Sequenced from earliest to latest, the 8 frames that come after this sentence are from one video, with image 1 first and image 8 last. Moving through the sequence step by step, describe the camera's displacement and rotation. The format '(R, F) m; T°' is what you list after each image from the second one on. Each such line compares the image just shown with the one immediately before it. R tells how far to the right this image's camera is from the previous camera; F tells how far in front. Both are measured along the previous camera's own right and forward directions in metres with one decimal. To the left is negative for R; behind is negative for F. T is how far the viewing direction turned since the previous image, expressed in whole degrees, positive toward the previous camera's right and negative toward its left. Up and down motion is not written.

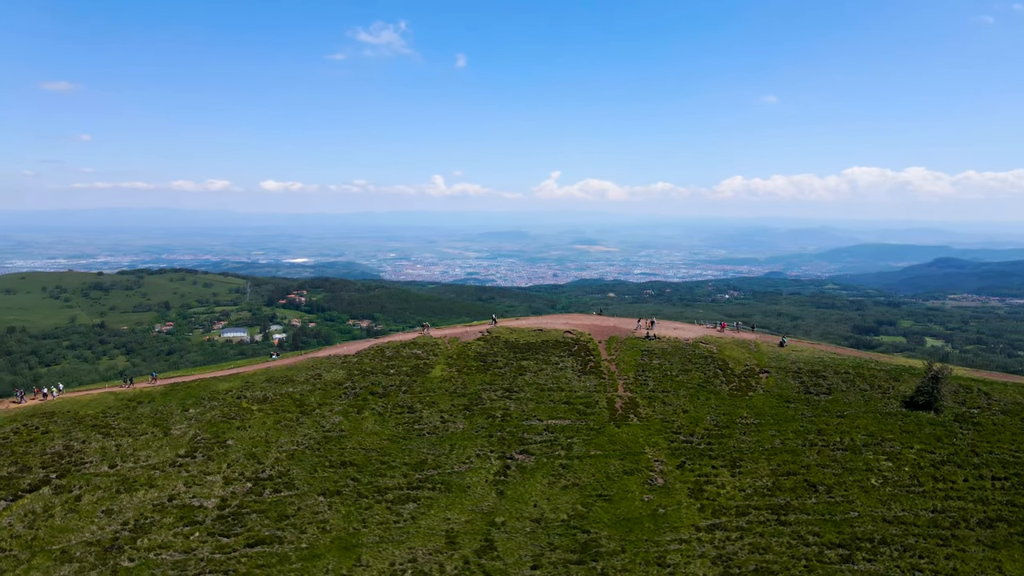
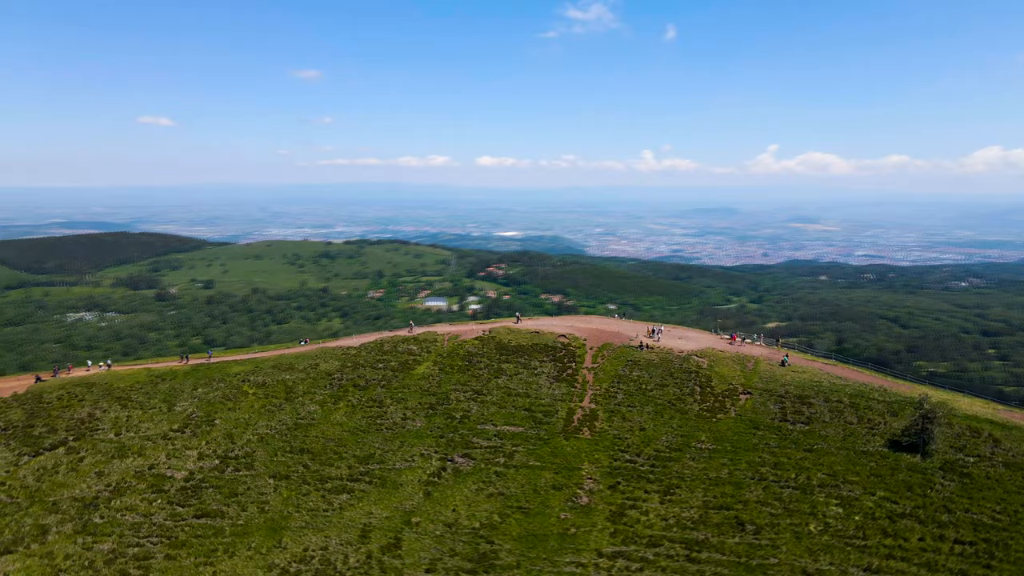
(+10.6, +1.2) m; -16°
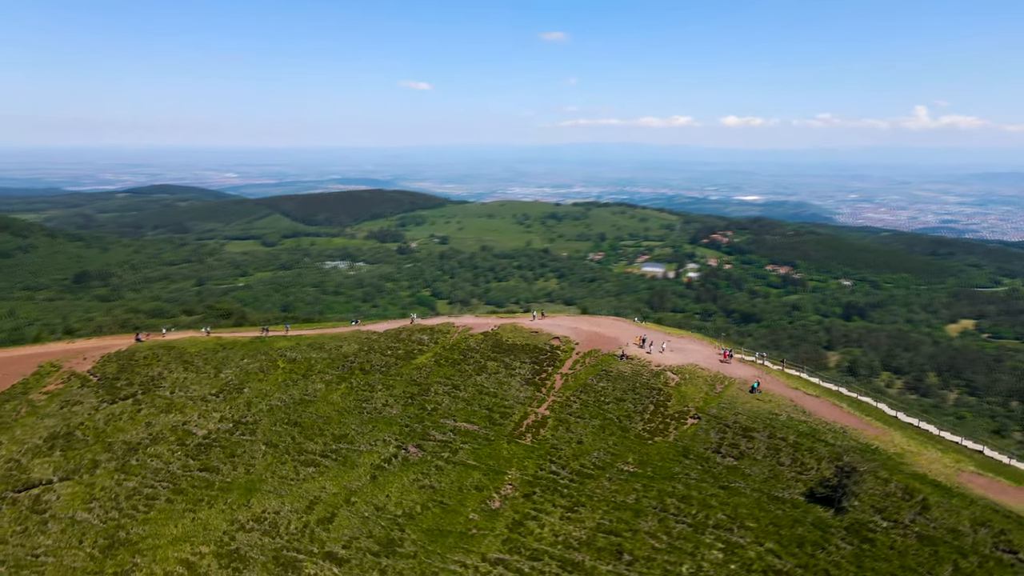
(+12.0, +0.7) m; -18°
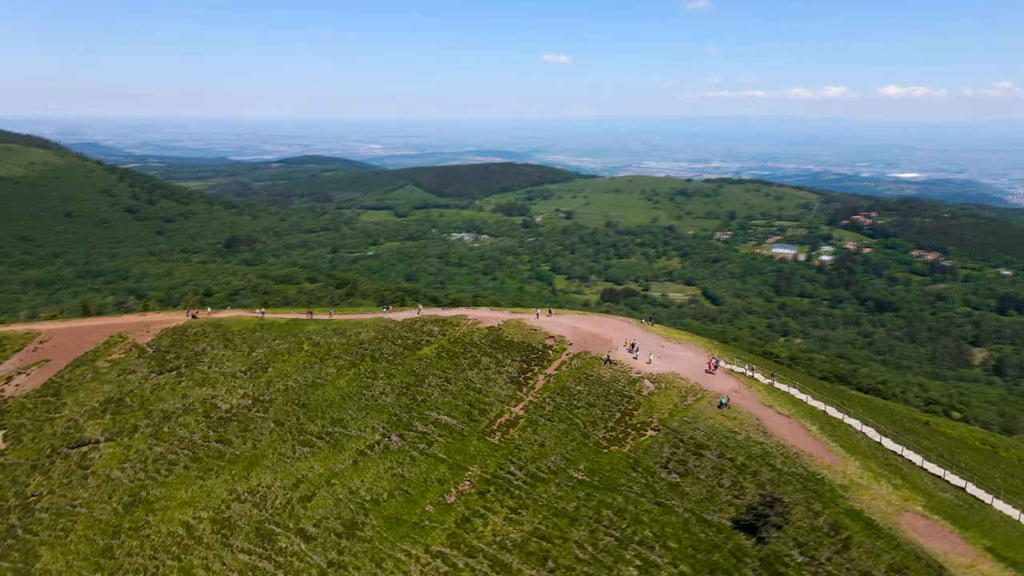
(+6.9, -0.1) m; -10°
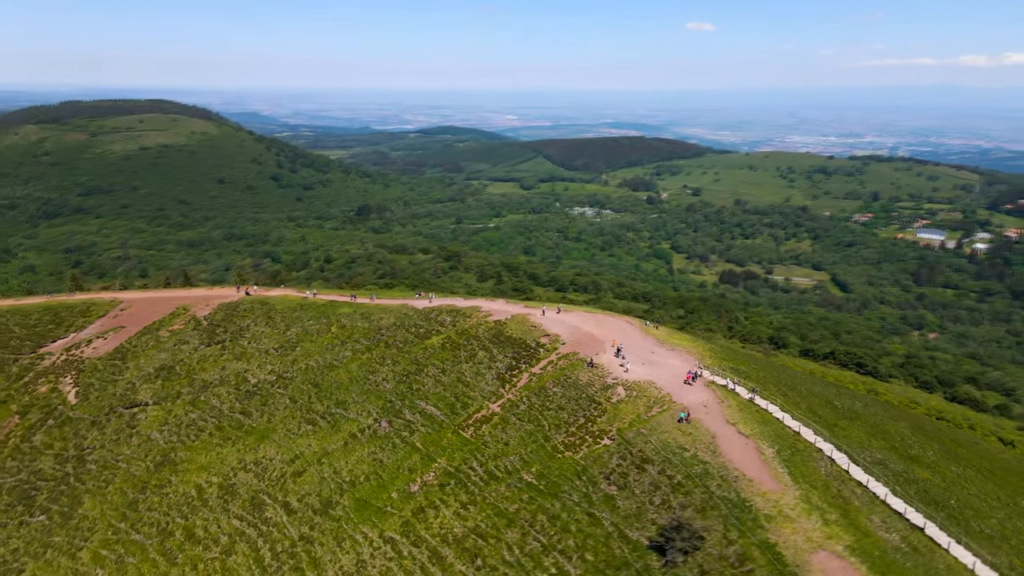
(+6.9, 0.0) m; -10°
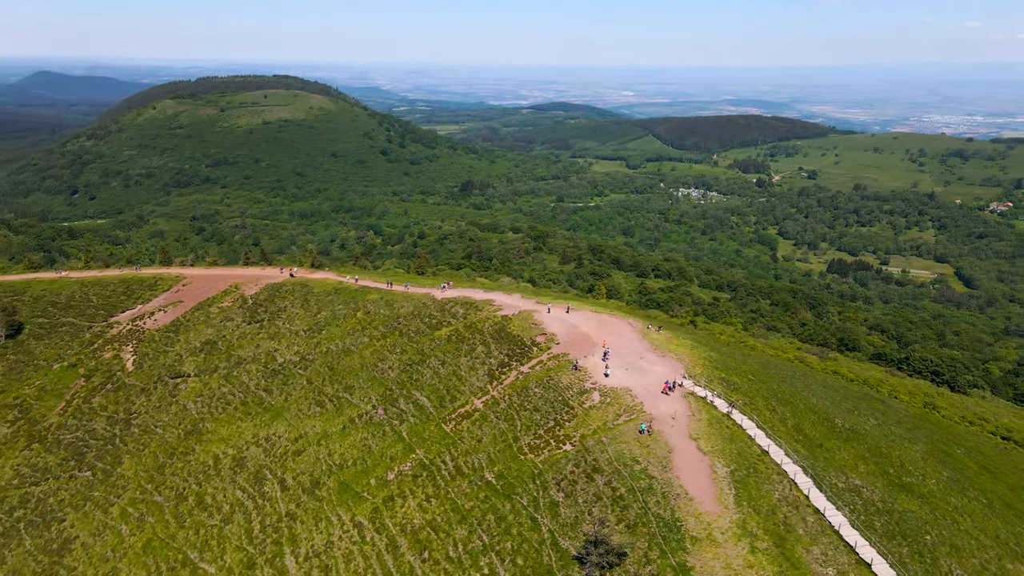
(+5.8, -0.1) m; -8°
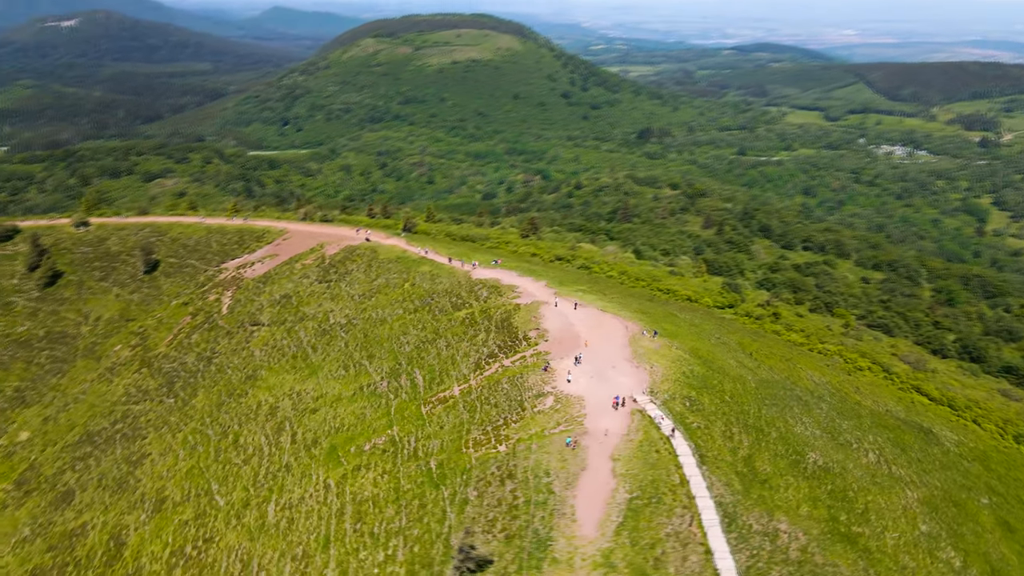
(+9.9, -0.2) m; -14°
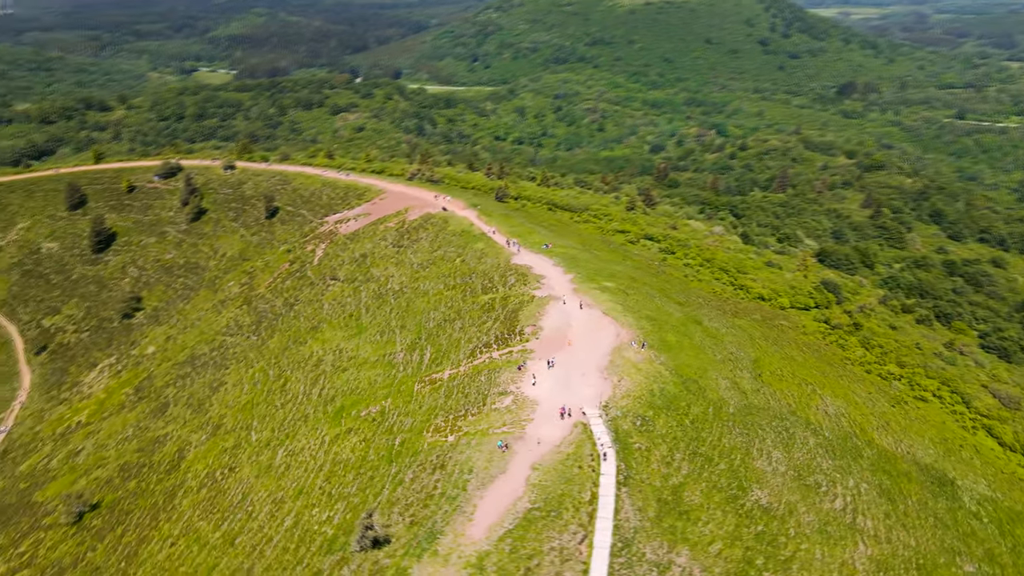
(+10.0, -0.8) m; -14°
